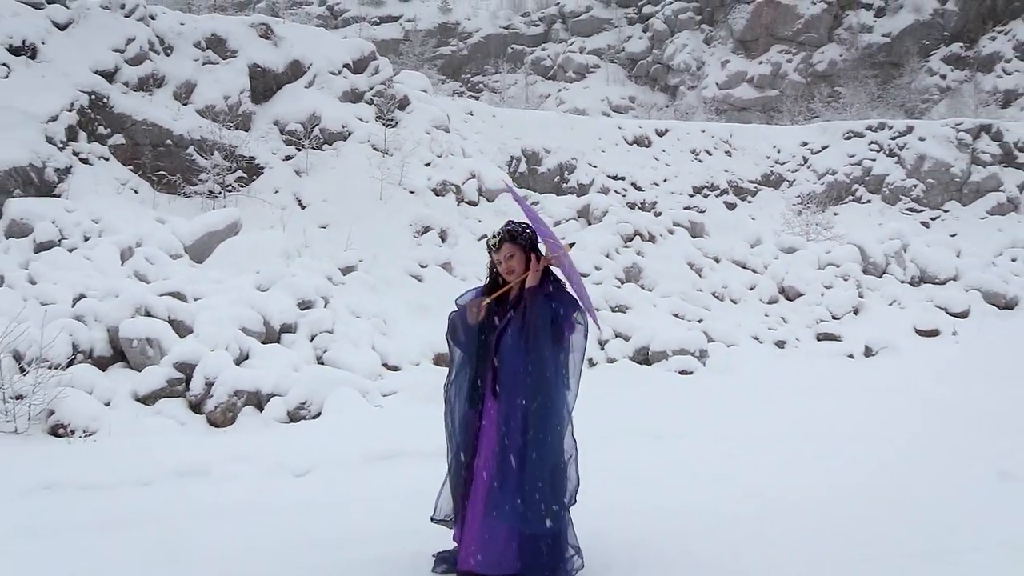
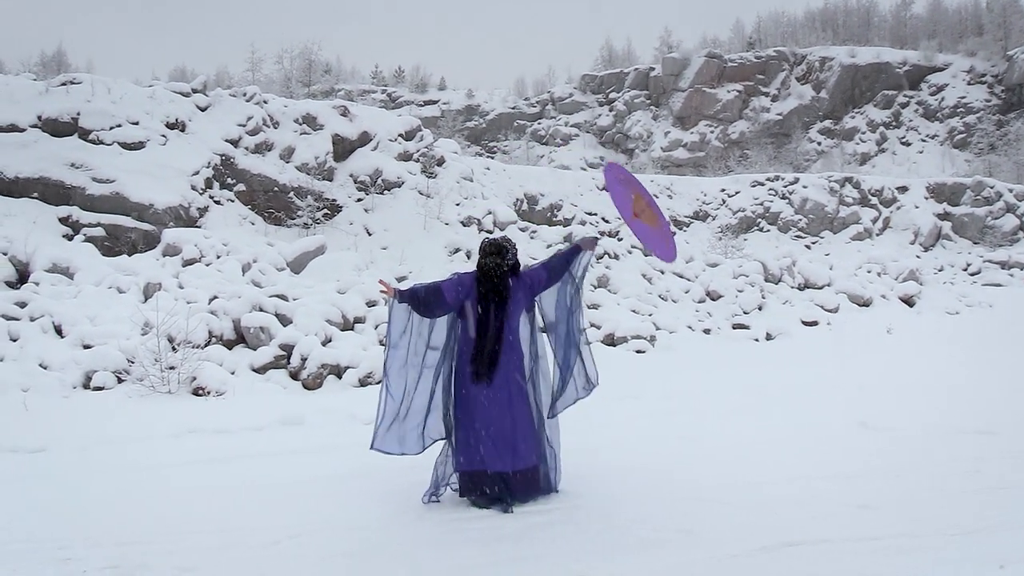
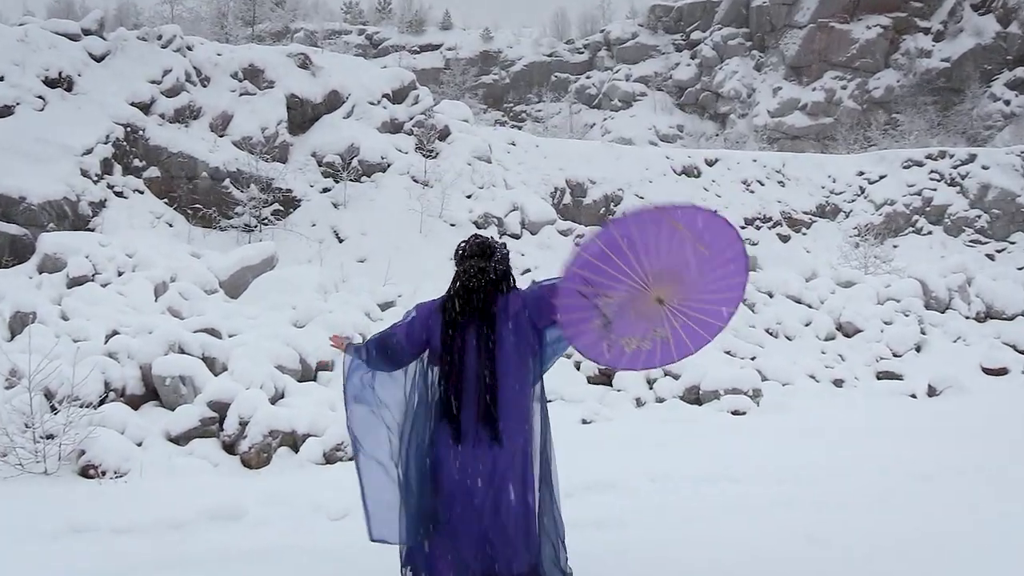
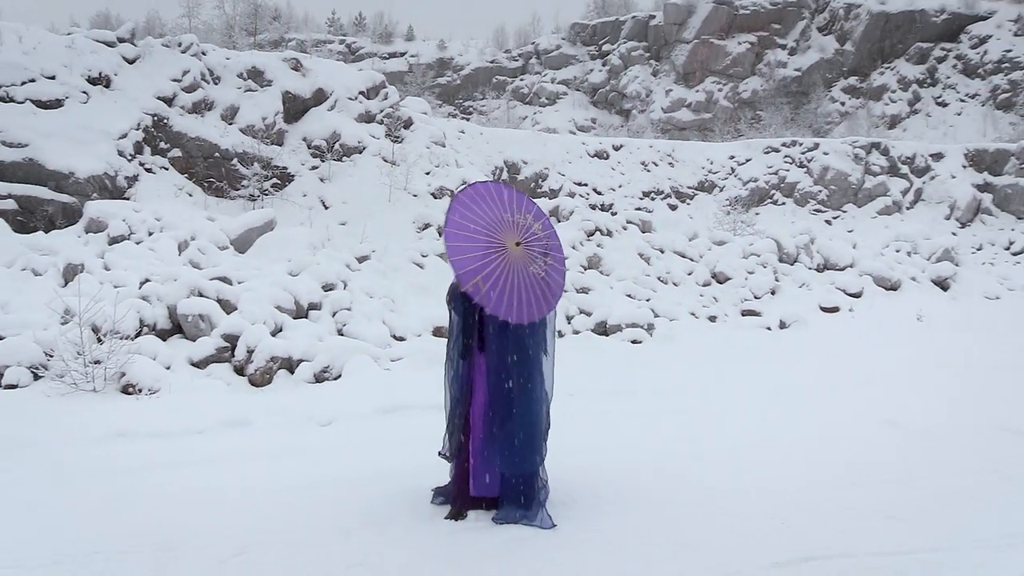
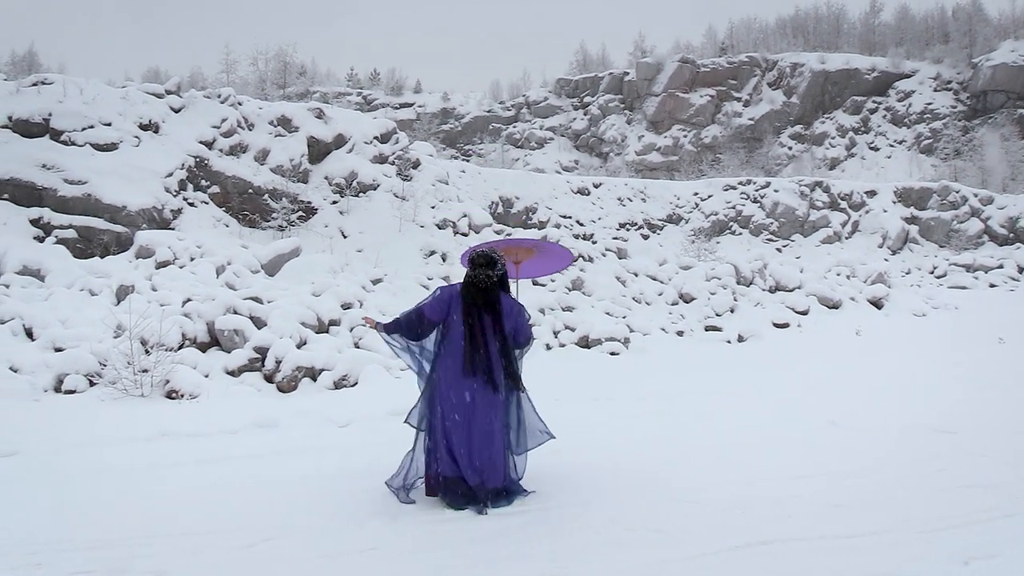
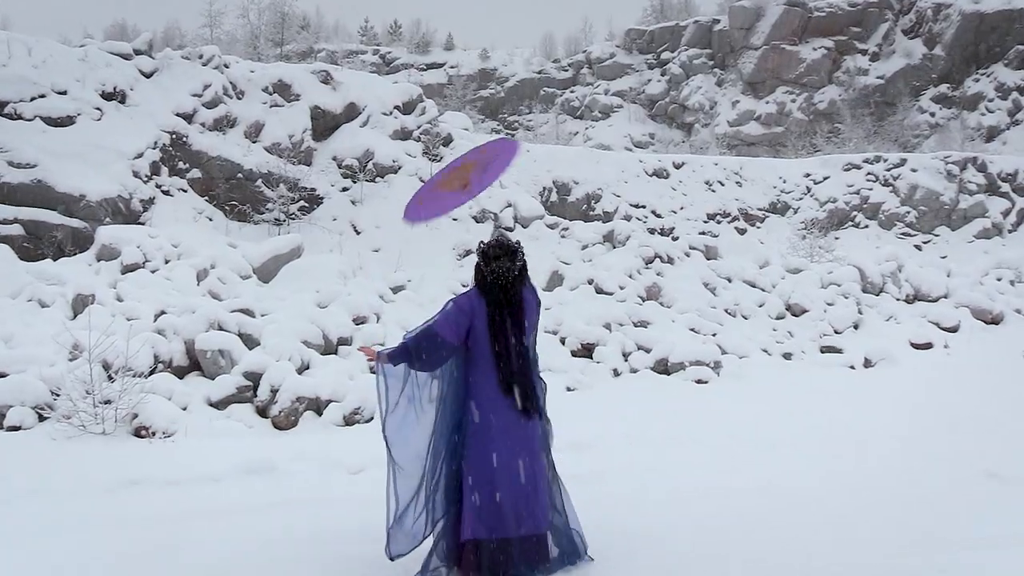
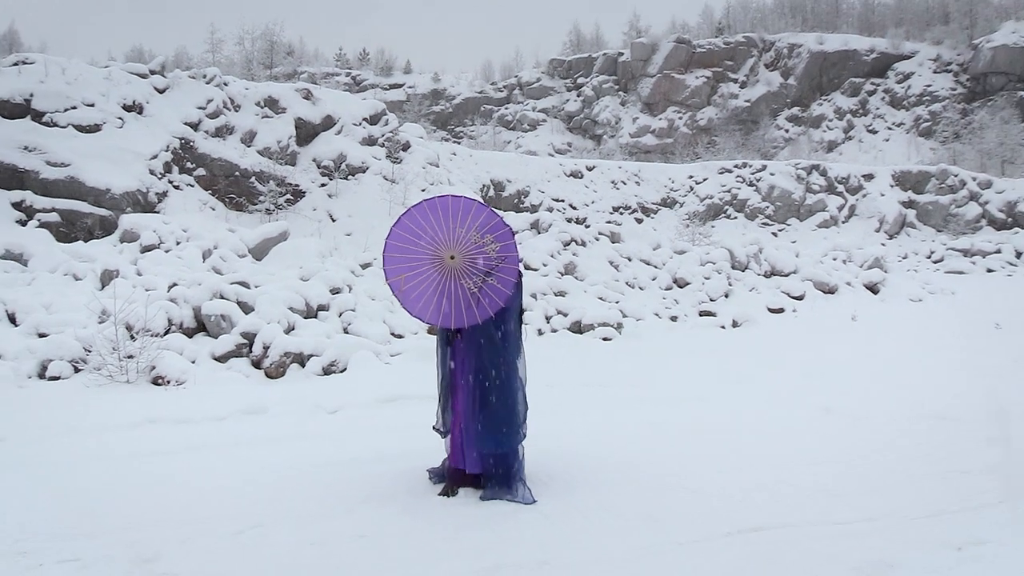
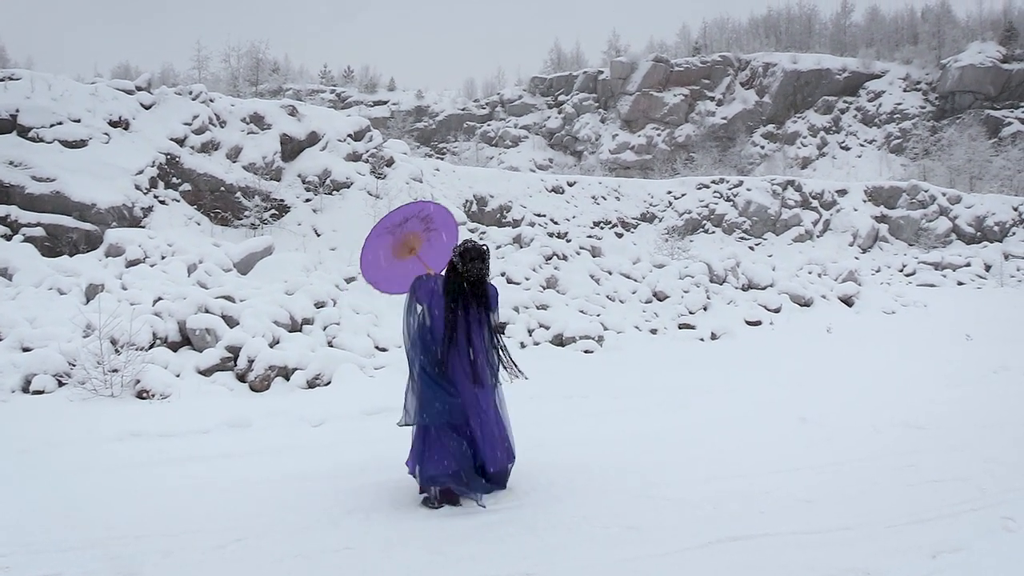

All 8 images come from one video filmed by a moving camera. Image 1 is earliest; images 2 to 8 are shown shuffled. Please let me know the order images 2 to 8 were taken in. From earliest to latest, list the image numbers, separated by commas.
4, 7, 8, 5, 2, 6, 3
